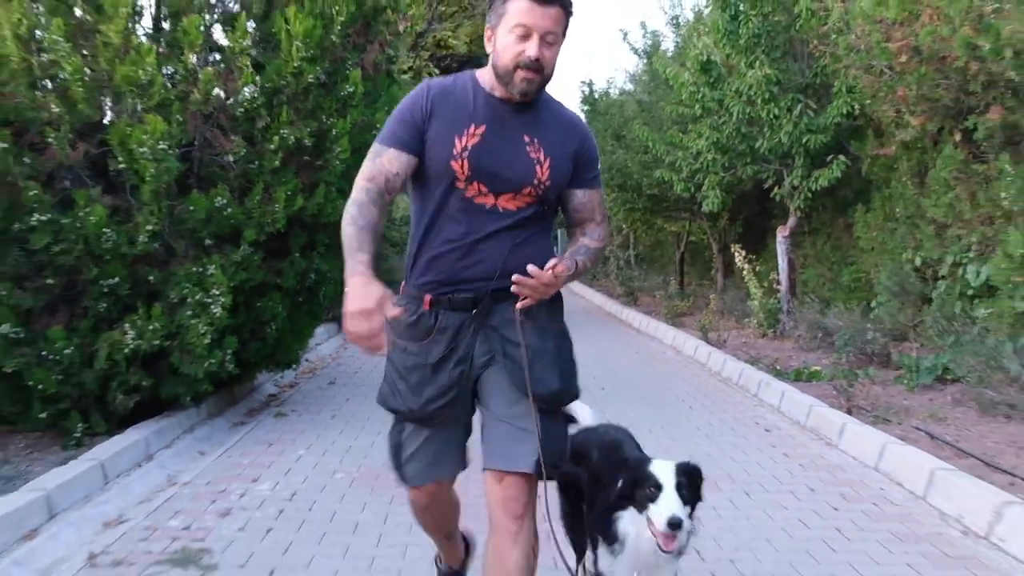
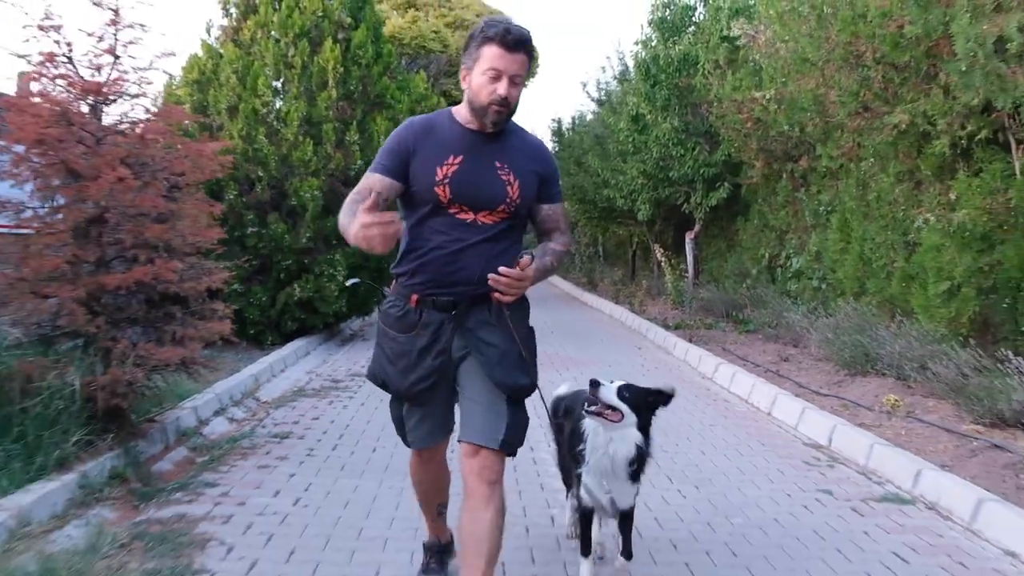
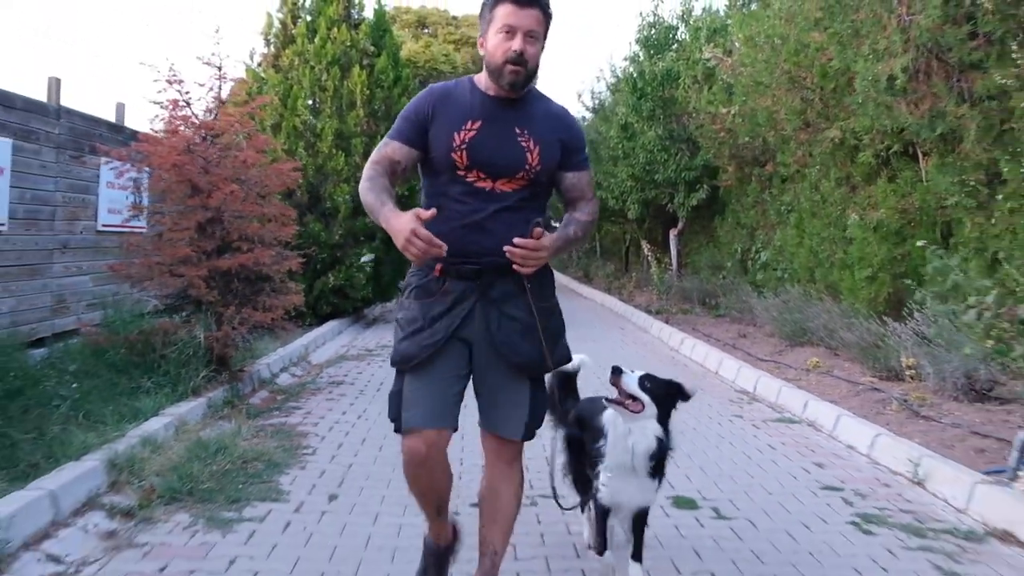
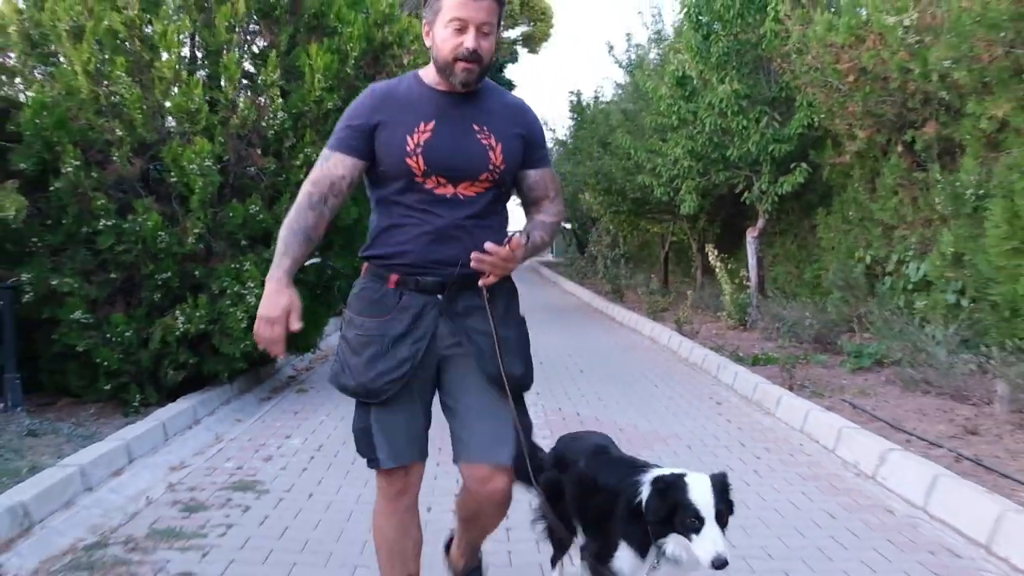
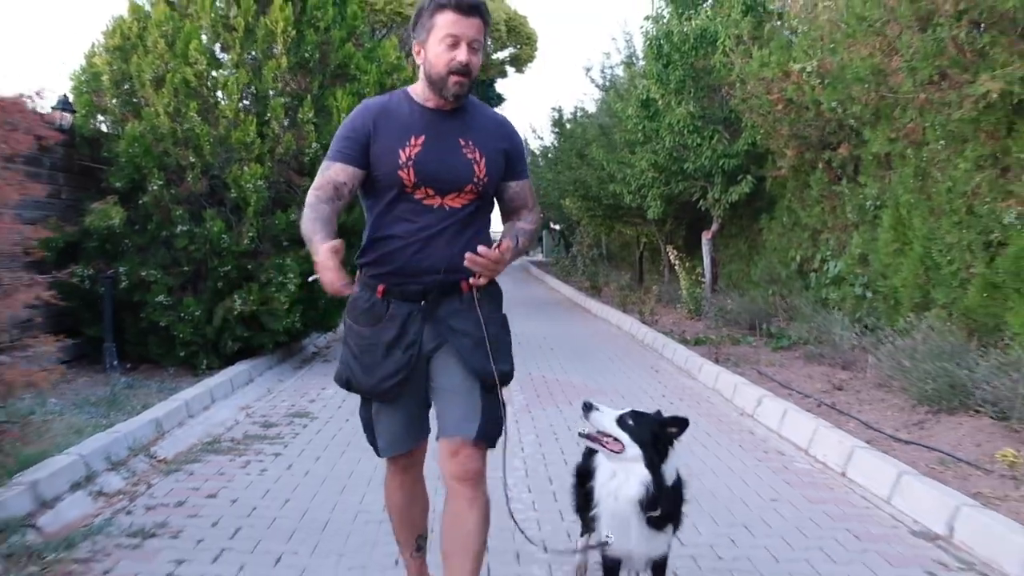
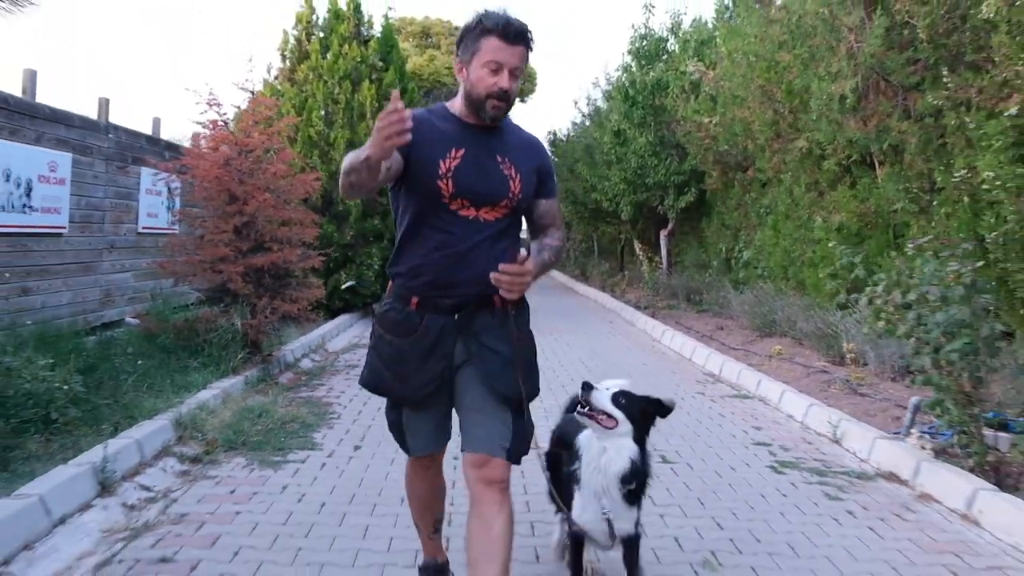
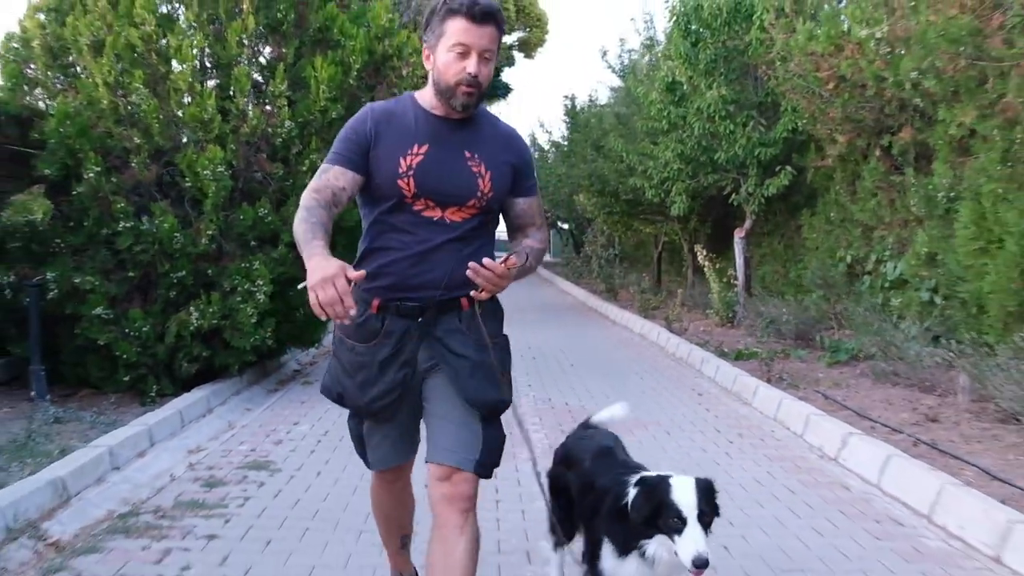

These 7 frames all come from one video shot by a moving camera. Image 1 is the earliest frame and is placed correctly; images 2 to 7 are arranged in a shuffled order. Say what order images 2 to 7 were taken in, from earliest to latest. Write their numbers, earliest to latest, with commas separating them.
4, 7, 5, 2, 3, 6
